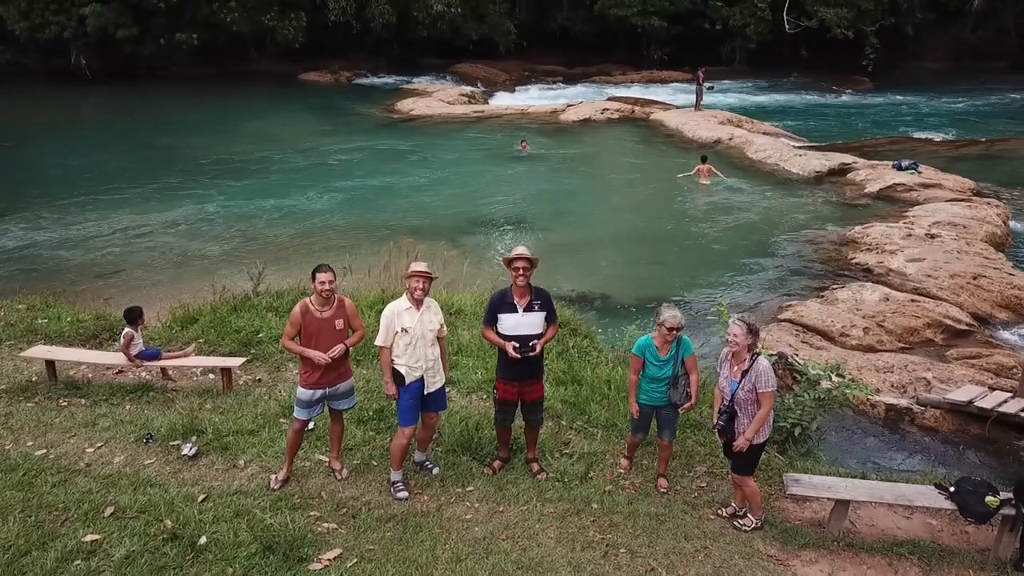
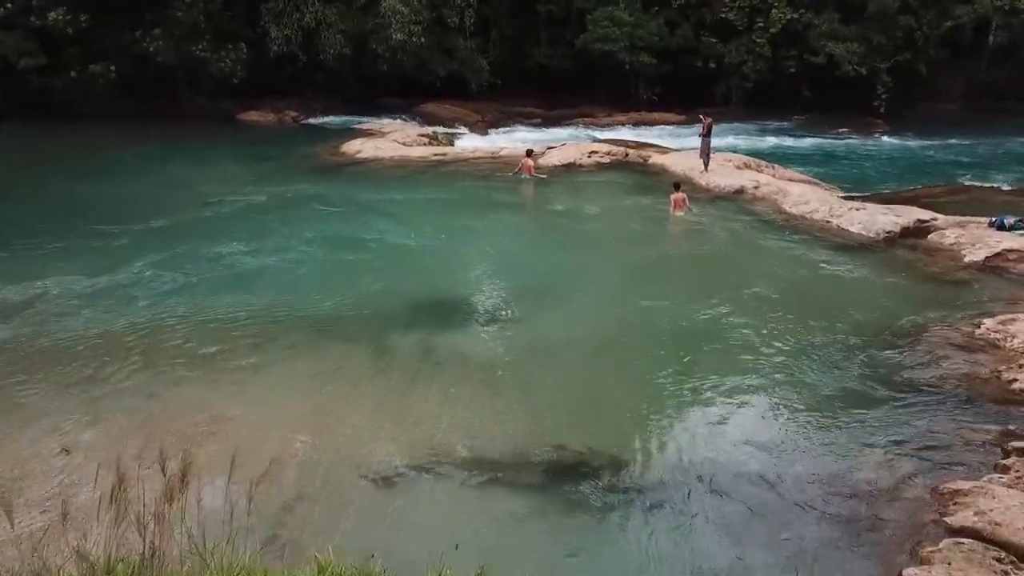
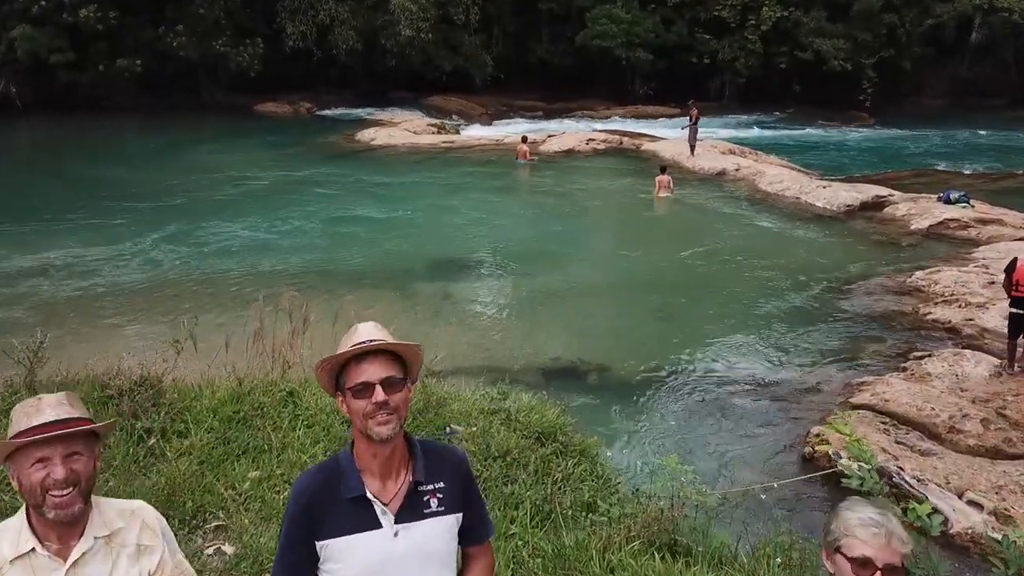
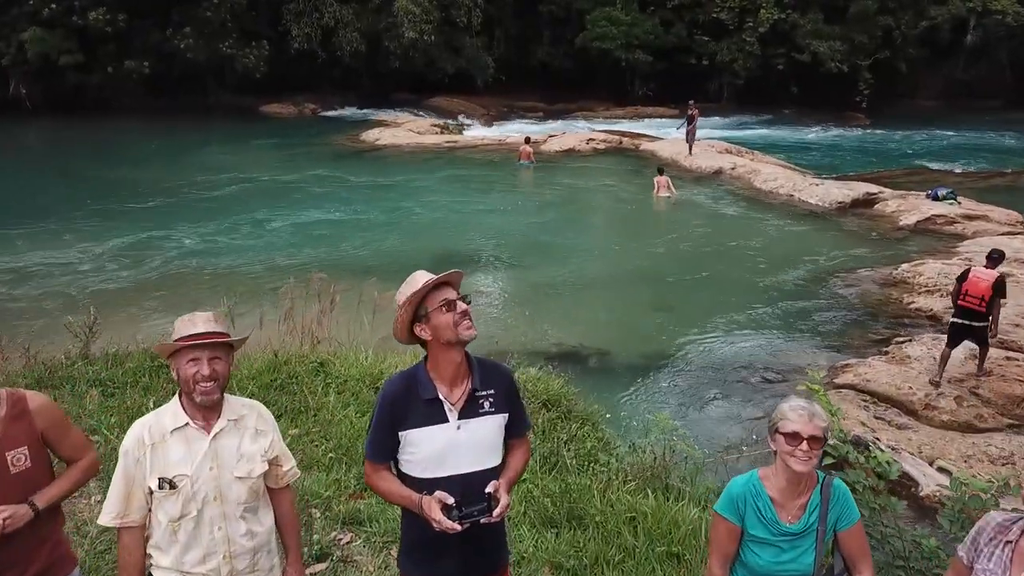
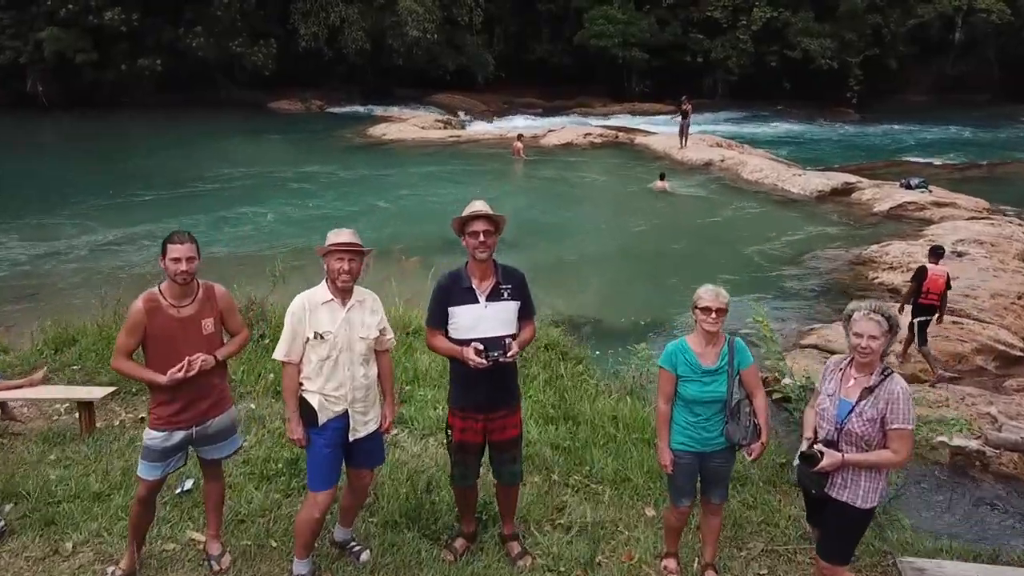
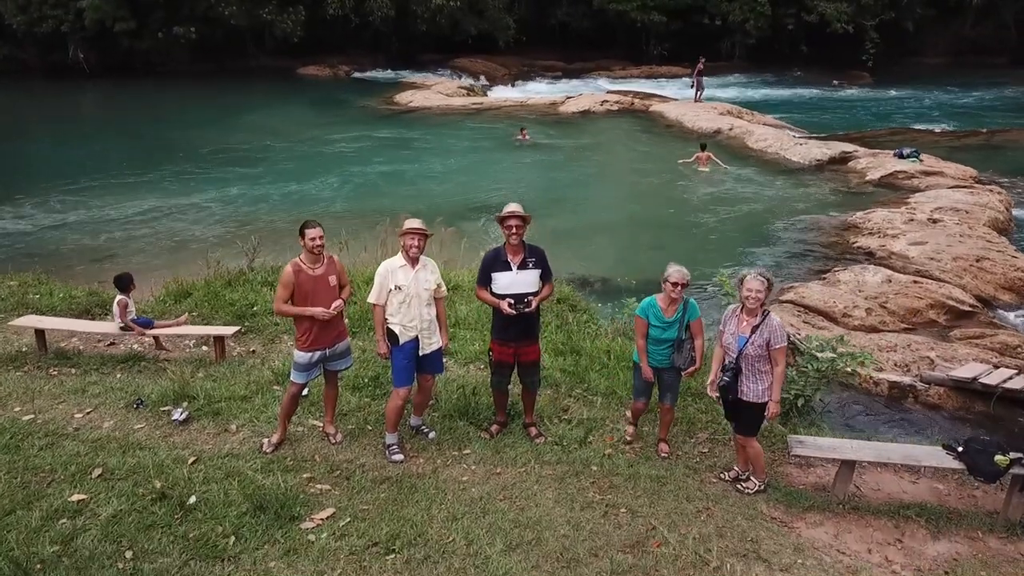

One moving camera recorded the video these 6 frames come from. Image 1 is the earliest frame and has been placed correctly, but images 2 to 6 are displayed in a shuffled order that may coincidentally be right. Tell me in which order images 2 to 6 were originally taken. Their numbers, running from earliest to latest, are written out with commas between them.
6, 5, 4, 3, 2
